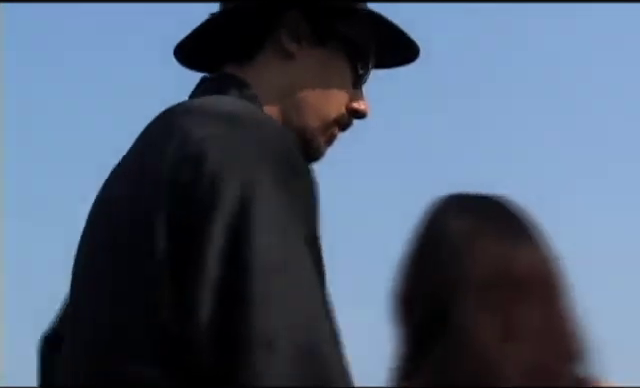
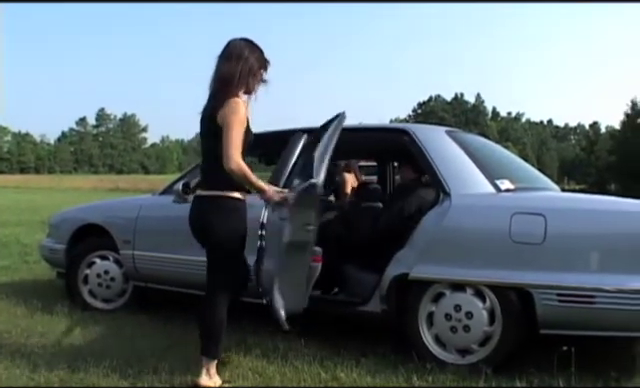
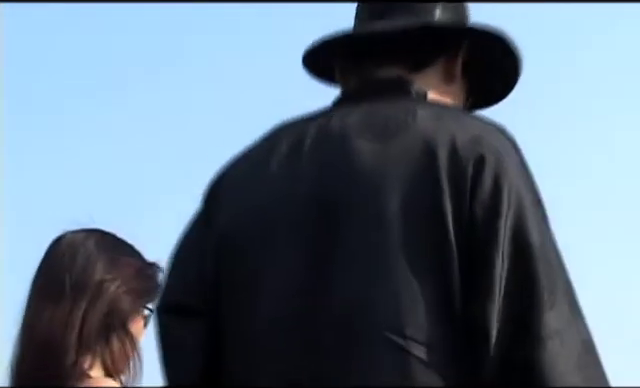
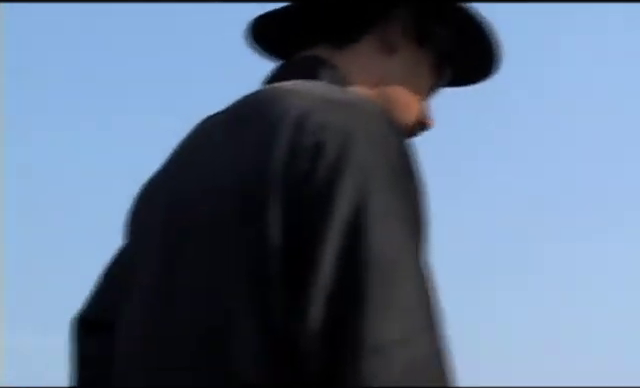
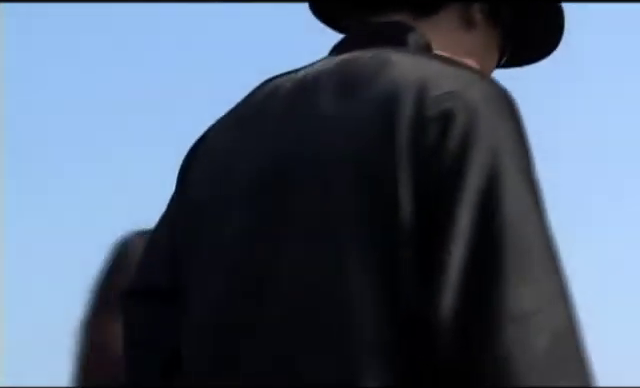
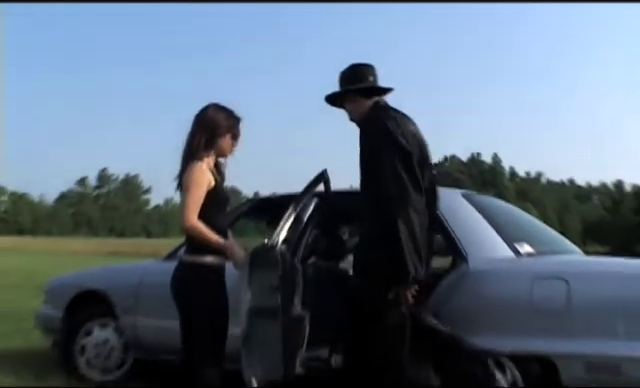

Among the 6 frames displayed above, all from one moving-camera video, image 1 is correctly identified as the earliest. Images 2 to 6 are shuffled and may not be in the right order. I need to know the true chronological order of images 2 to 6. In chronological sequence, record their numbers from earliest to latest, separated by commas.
4, 5, 3, 6, 2
